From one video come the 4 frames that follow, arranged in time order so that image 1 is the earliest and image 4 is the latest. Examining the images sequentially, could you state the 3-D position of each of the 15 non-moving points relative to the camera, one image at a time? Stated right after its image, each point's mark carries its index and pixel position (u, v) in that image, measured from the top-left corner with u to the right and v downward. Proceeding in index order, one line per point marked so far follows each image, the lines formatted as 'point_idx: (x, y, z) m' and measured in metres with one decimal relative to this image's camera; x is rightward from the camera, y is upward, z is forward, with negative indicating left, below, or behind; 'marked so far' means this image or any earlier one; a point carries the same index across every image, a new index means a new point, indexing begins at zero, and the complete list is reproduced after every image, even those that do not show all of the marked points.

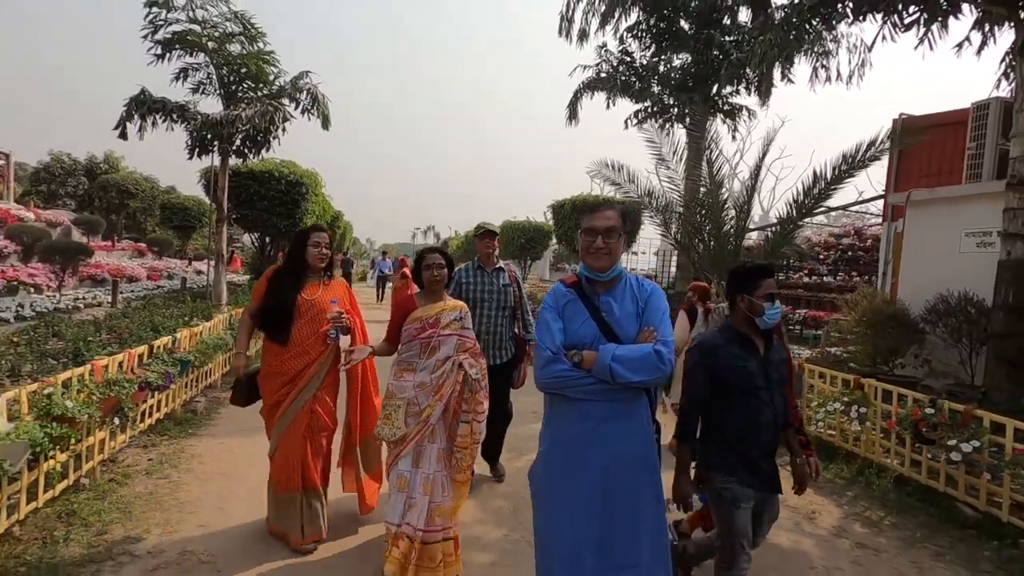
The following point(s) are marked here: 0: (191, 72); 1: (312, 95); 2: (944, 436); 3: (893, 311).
0: (-6.2, +4.2, +10.4) m
1: (-4.3, +4.2, +11.6) m
2: (+3.0, -1.0, +3.8) m
3: (+4.7, -0.3, +6.6) m
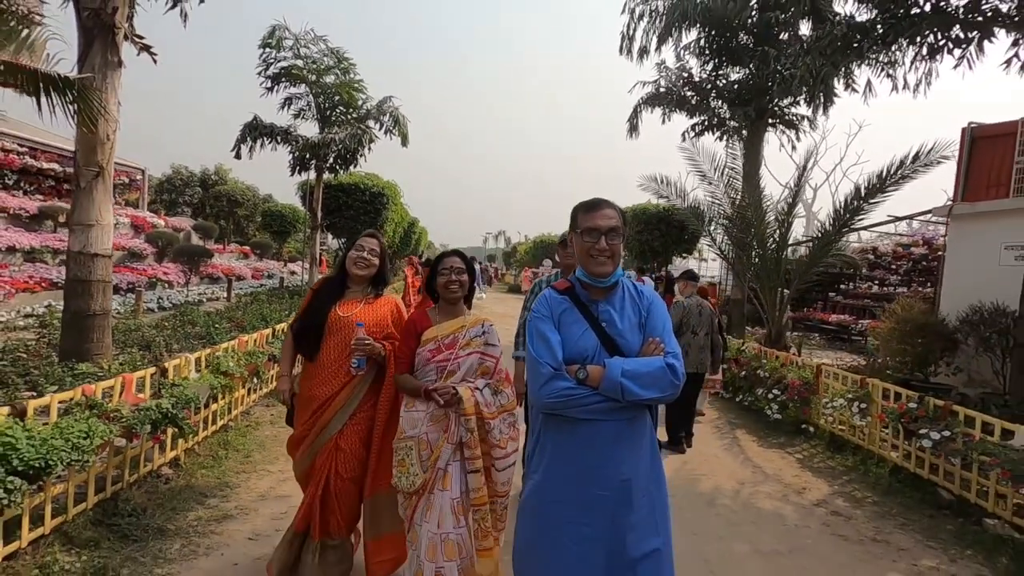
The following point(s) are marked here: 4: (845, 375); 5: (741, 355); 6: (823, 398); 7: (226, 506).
0: (-4.9, +4.2, +12.1) m
1: (-2.9, +4.2, +13.0) m
2: (+3.3, -1.1, +4.3) m
3: (+5.3, -0.4, +6.9) m
4: (+3.5, -0.9, +5.6) m
5: (+3.2, -0.9, +7.4) m
6: (+3.3, -1.2, +5.6) m
7: (-1.8, -1.4, +3.4) m
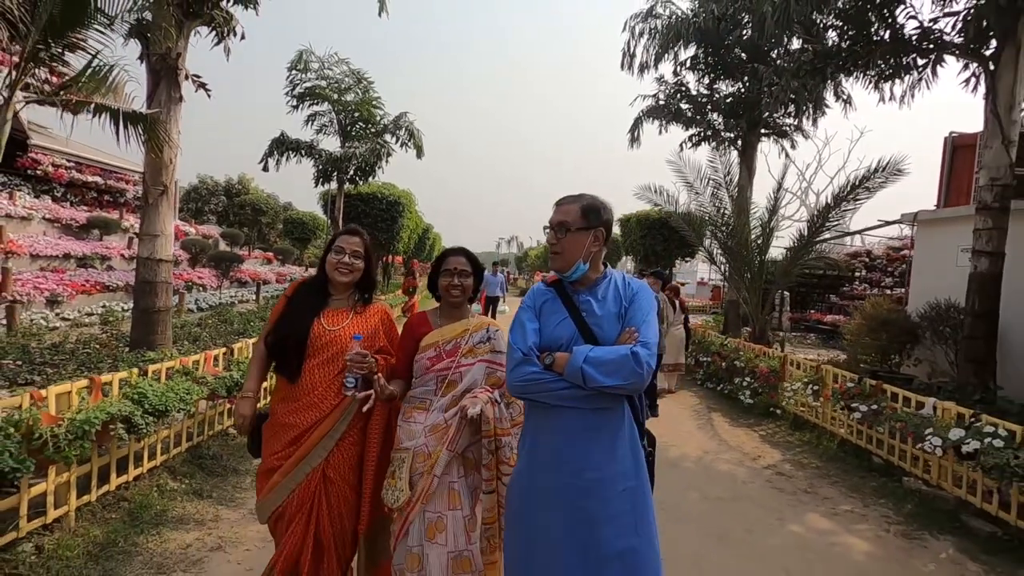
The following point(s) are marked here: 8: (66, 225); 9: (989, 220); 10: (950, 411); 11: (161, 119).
0: (-4.8, +4.2, +13.2) m
1: (-2.7, +4.1, +14.0) m
2: (+3.3, -1.1, +5.1) m
3: (+5.4, -0.4, +7.6) m
4: (+3.5, -0.9, +6.3) m
5: (+3.2, -0.9, +8.2) m
6: (+3.3, -1.1, +6.4) m
7: (-1.9, -1.4, +4.3) m
8: (-10.5, +1.5, +12.6) m
9: (+5.6, +0.8, +6.2) m
10: (+3.4, -1.0, +4.2) m
11: (-3.9, +1.9, +6.0) m
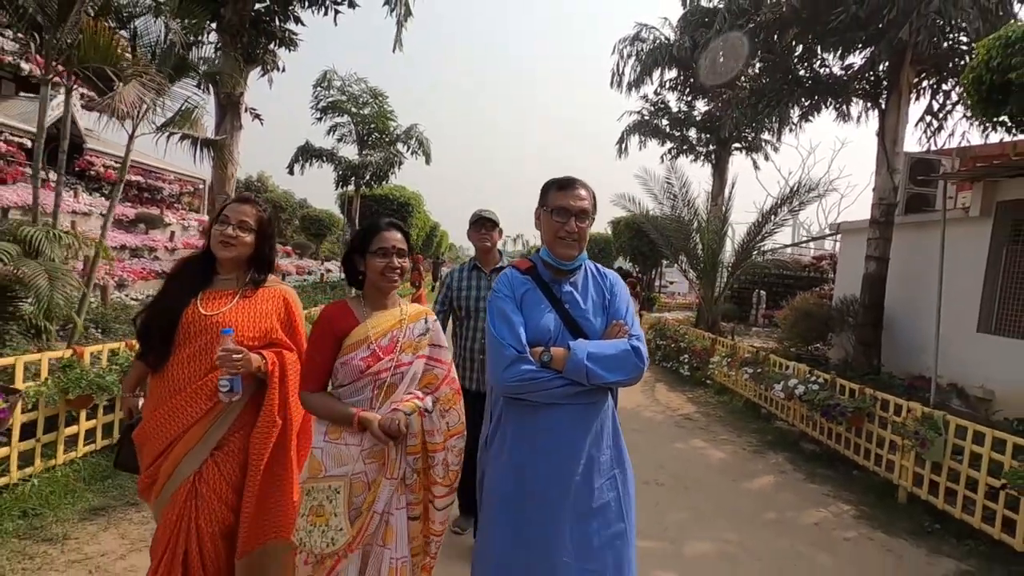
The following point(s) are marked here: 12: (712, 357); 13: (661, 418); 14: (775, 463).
0: (-4.8, +4.4, +14.9) m
1: (-2.7, +4.4, +15.7) m
2: (+3.0, -1.0, +6.7) m
3: (+5.1, -0.4, +9.3) m
4: (+3.2, -0.8, +8.0) m
5: (+3.0, -0.8, +9.9) m
6: (+3.0, -1.1, +8.1) m
7: (-2.1, -1.2, +6.0) m
8: (-10.6, +1.8, +14.4) m
9: (+5.3, +0.8, +7.8) m
10: (+3.2, -0.9, +5.9) m
11: (-4.1, +2.1, +7.7) m
12: (+3.1, -1.1, +8.2) m
13: (+1.8, -1.6, +6.5) m
14: (+2.5, -1.7, +5.1) m
